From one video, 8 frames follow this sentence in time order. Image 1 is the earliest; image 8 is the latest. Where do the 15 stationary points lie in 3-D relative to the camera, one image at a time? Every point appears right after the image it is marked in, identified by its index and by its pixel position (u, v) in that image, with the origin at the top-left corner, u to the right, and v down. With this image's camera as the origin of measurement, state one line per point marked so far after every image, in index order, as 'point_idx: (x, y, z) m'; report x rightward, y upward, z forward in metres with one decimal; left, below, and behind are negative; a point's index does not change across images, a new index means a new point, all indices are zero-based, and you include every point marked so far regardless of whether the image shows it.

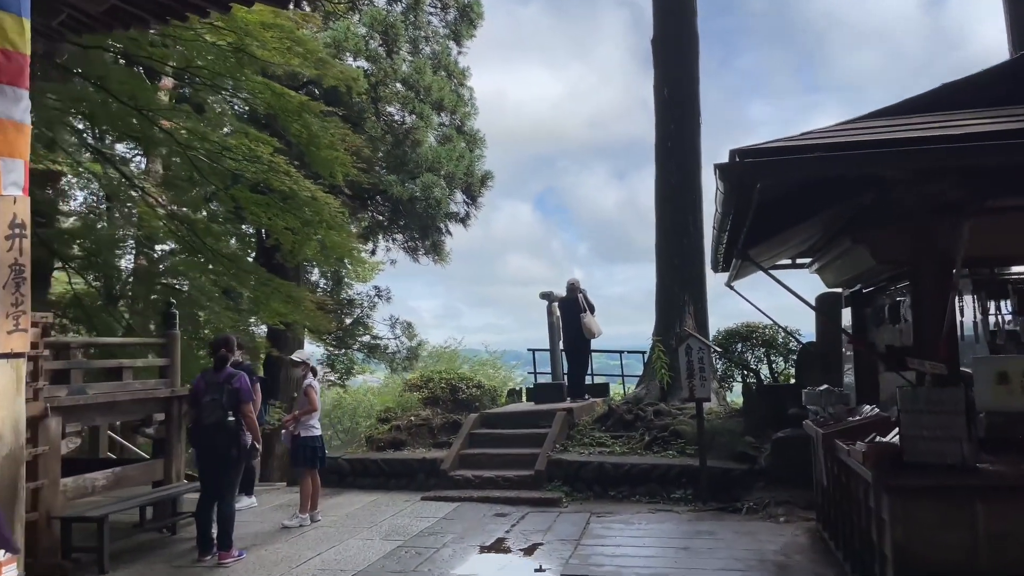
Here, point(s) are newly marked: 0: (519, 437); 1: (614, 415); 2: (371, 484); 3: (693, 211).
0: (+0.1, -1.6, +8.3) m
1: (+1.1, -1.4, +8.7) m
2: (-1.5, -2.1, +8.4) m
3: (+2.3, +0.9, +9.9) m
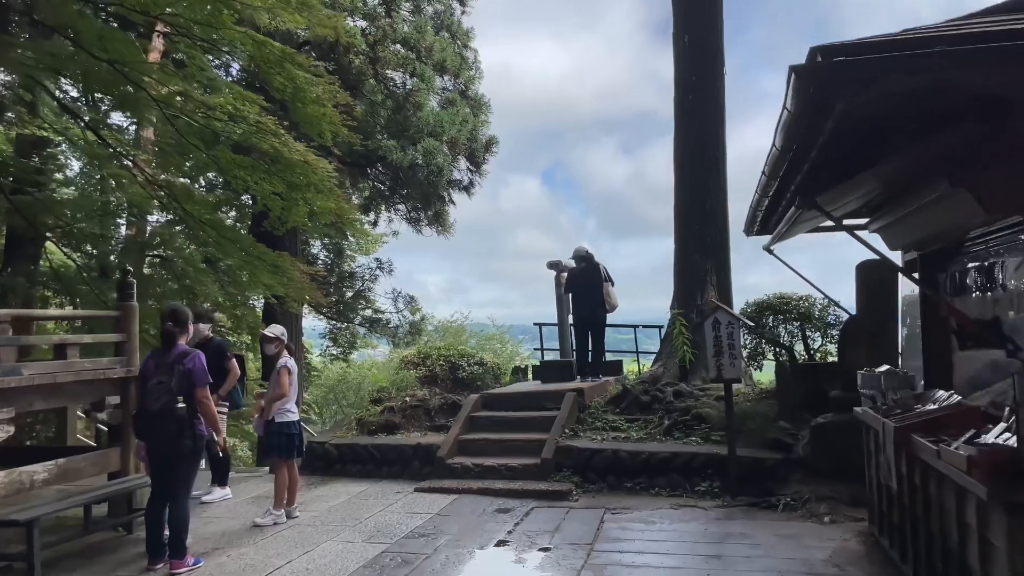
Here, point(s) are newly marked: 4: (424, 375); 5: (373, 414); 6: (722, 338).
0: (+0.1, -1.2, +7.5) m
1: (+1.2, -1.1, +7.8) m
2: (-1.5, -1.8, +7.6) m
3: (+2.3, +1.3, +9.0) m
4: (-1.0, -1.0, +9.3) m
5: (-1.5, -1.3, +8.3) m
6: (+1.7, -0.4, +6.3) m
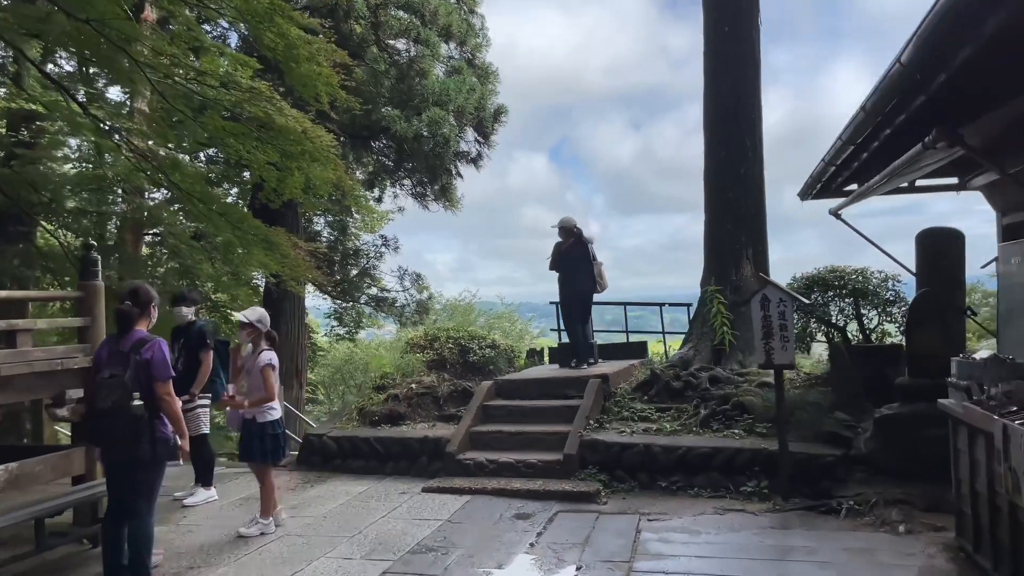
0: (+0.3, -1.0, +6.7) m
1: (+1.3, -0.8, +7.0) m
2: (-1.3, -1.6, +6.8) m
3: (+2.5, +1.6, +8.2) m
4: (-0.9, -0.8, +8.5) m
5: (-1.3, -1.1, +7.5) m
6: (+1.8, -0.2, +5.5) m
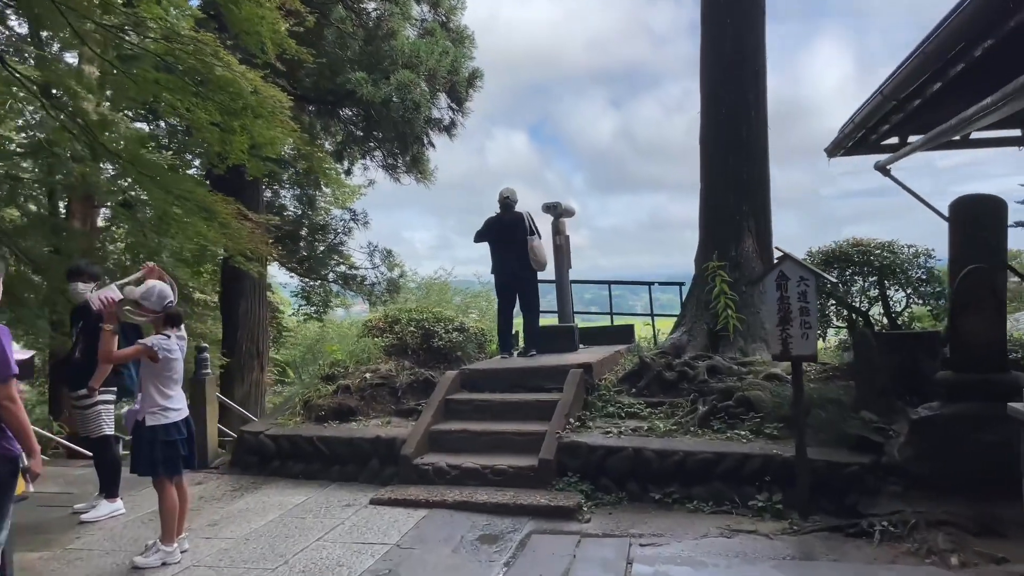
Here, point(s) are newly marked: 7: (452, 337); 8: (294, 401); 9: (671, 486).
0: (0.0, -0.8, +5.8) m
1: (+1.1, -0.6, +6.1) m
2: (-1.5, -1.4, +5.9) m
3: (+2.2, +1.8, +7.2) m
4: (-1.2, -0.5, +7.5) m
5: (-1.6, -0.9, +6.5) m
6: (+1.6, -0.1, +4.5) m
7: (-0.6, -0.5, +7.5) m
8: (-1.8, -1.0, +6.6) m
9: (+1.0, -1.2, +4.9) m
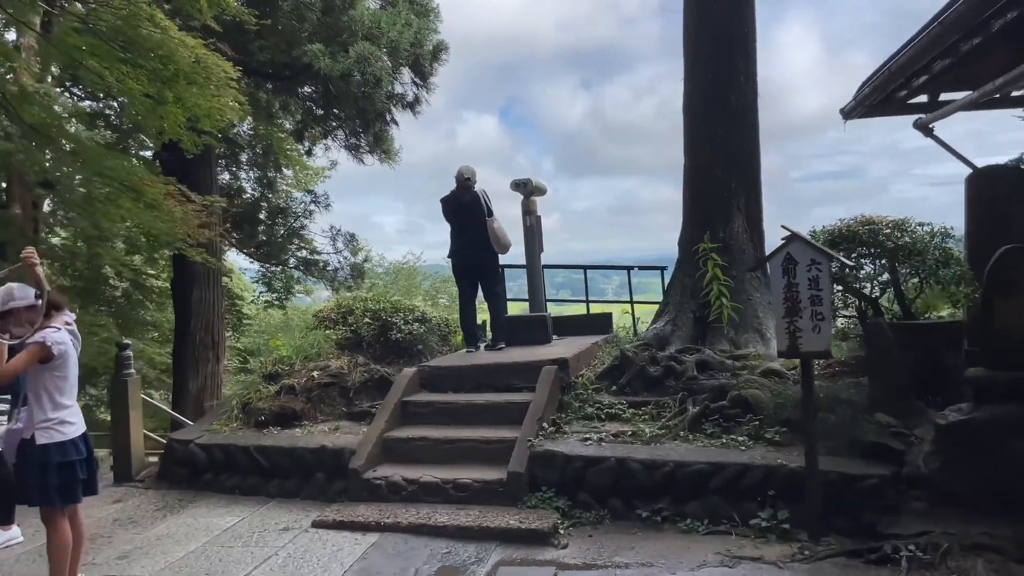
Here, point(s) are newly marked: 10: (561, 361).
0: (-0.2, -0.8, +5.1) m
1: (+0.8, -0.5, +5.5) m
2: (-1.8, -1.3, +5.1) m
3: (+1.9, +1.9, +6.5) m
4: (-1.4, -0.4, +6.8) m
5: (-1.8, -0.8, +5.8) m
6: (+1.4, 0.0, +3.9) m
7: (-0.9, -0.3, +6.8) m
8: (-2.1, -0.9, +5.9) m
9: (+0.8, -1.2, +4.3) m
10: (+0.3, -0.5, +5.4) m
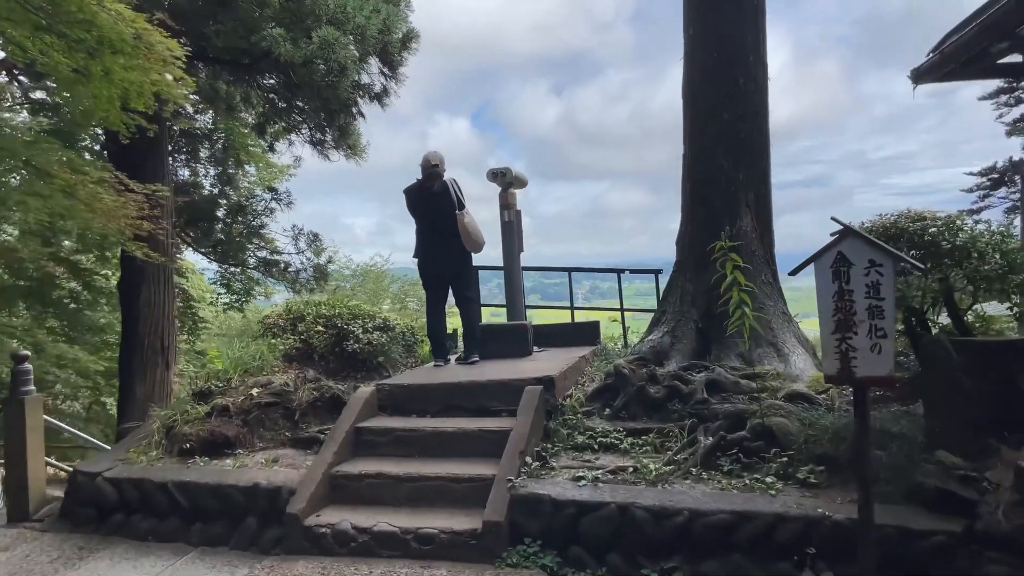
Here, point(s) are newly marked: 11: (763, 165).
0: (-0.3, -0.8, +4.2) m
1: (+0.7, -0.6, +4.6) m
2: (-1.9, -1.3, +4.2) m
3: (+1.8, +1.8, +5.8) m
4: (-1.6, -0.4, +5.9) m
5: (-2.0, -0.8, +4.9) m
6: (+1.3, 0.0, +3.1) m
7: (-1.1, -0.4, +5.9) m
8: (-2.2, -0.9, +4.9) m
9: (+0.7, -1.2, +3.4) m
10: (+0.2, -0.5, +4.5) m
11: (+1.8, +0.9, +5.7) m
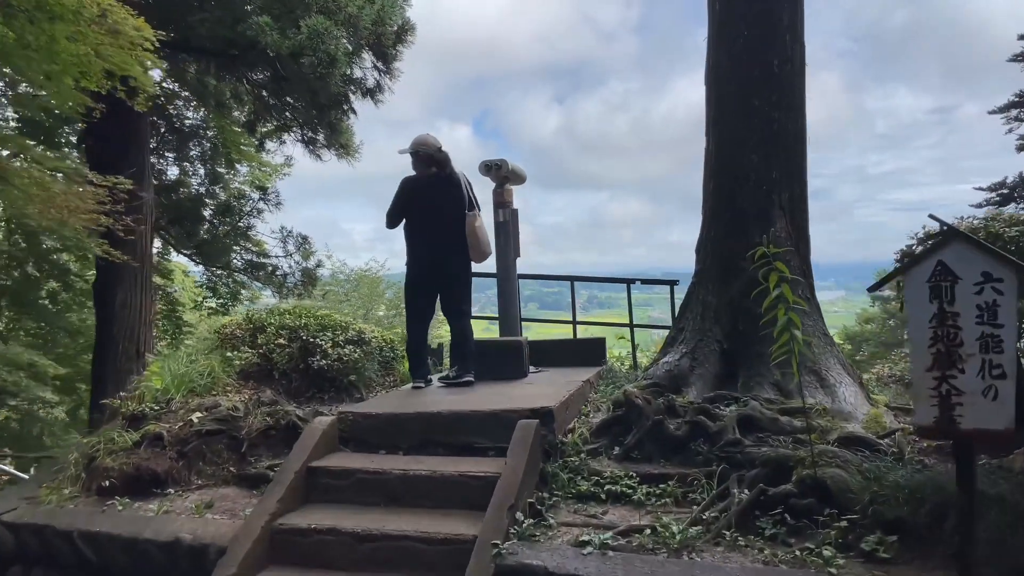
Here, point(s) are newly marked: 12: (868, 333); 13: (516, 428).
0: (-0.4, -0.8, +3.4) m
1: (+0.6, -0.6, +3.8) m
2: (-2.0, -1.3, +3.4) m
3: (+1.8, +1.7, +5.0) m
4: (-1.7, -0.5, +5.1) m
5: (-2.0, -0.8, +4.0) m
6: (+1.3, -0.1, +2.3) m
7: (-1.1, -0.4, +5.1) m
8: (-2.3, -0.9, +4.1) m
9: (+0.6, -1.2, +2.6) m
10: (+0.1, -0.6, +3.7) m
11: (+1.8, +0.8, +4.9) m
12: (+5.1, -0.7, +11.3) m
13: (0.0, -0.6, +3.6) m
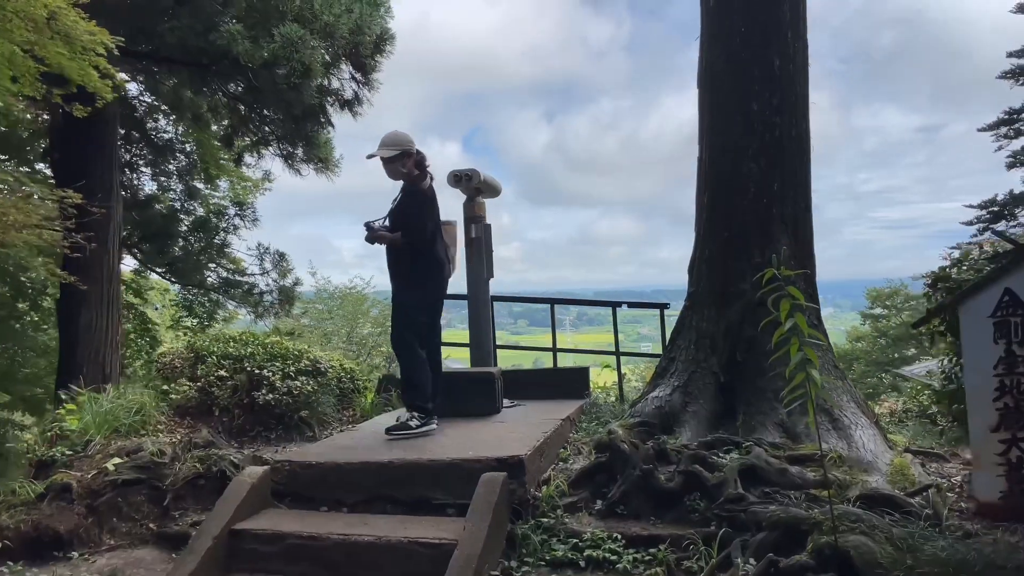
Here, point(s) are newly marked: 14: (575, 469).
0: (-0.5, -0.9, +2.8) m
1: (+0.5, -0.8, +3.3) m
2: (-2.1, -1.4, +2.8) m
3: (+1.6, +1.6, +4.5) m
4: (-1.8, -0.6, +4.5) m
5: (-2.2, -0.9, +3.5) m
6: (+1.2, -0.2, +1.8) m
7: (-1.3, -0.6, +4.6) m
8: (-2.4, -1.0, +3.5) m
9: (+0.5, -1.3, +2.1) m
10: (0.0, -0.7, +3.2) m
11: (+1.6, +0.6, +4.4) m
12: (+4.9, -0.9, +10.8) m
13: (-0.1, -0.7, +3.0) m
14: (+0.3, -0.8, +3.6) m
